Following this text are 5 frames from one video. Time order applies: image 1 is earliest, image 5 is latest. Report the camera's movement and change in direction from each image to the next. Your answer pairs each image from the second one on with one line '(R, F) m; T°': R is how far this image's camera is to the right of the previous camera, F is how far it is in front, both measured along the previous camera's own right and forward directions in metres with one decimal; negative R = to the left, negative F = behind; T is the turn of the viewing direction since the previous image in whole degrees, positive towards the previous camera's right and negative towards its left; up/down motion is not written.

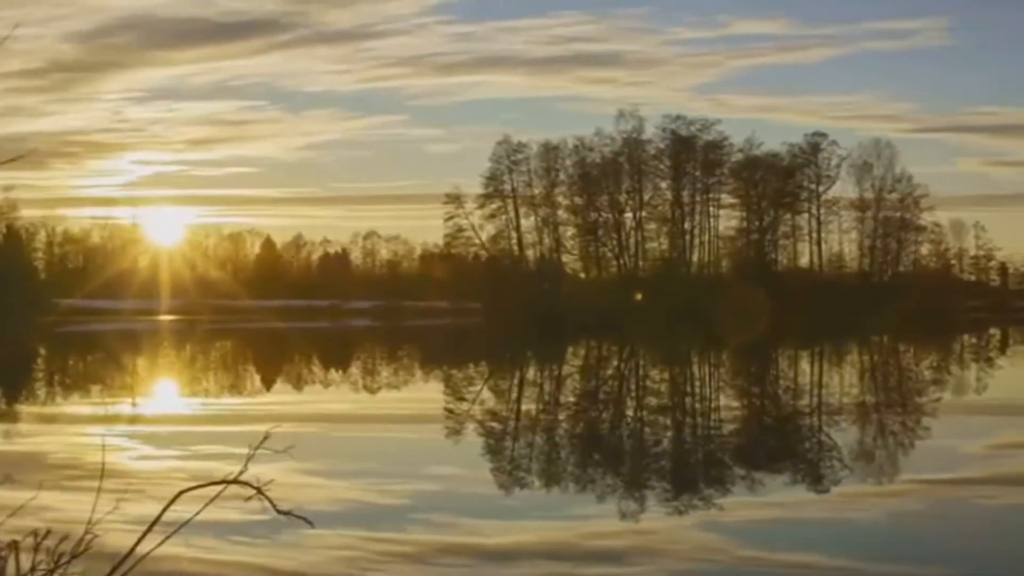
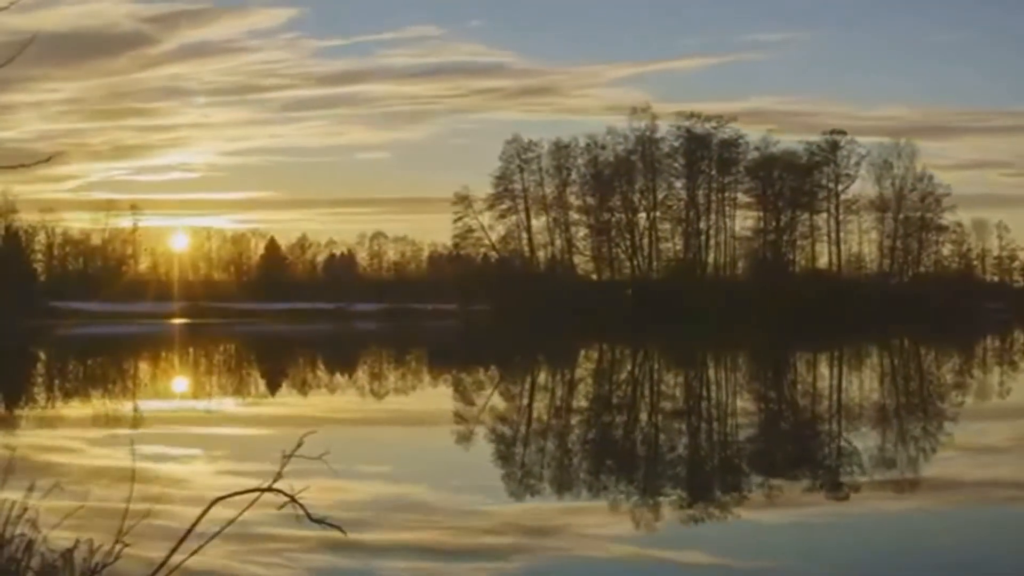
(+0.1, +0.8) m; -1°
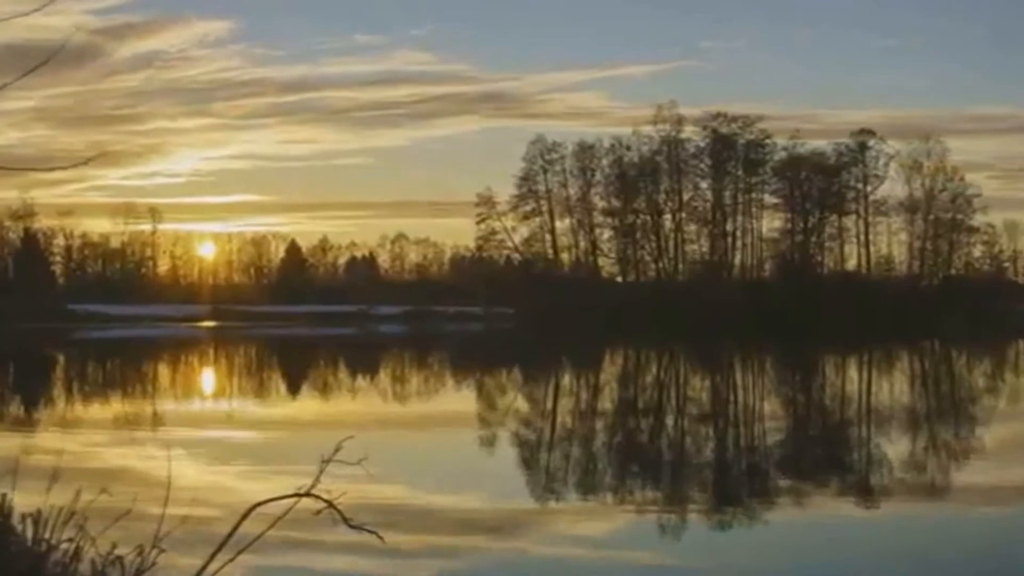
(+0.1, +0.4) m; -1°
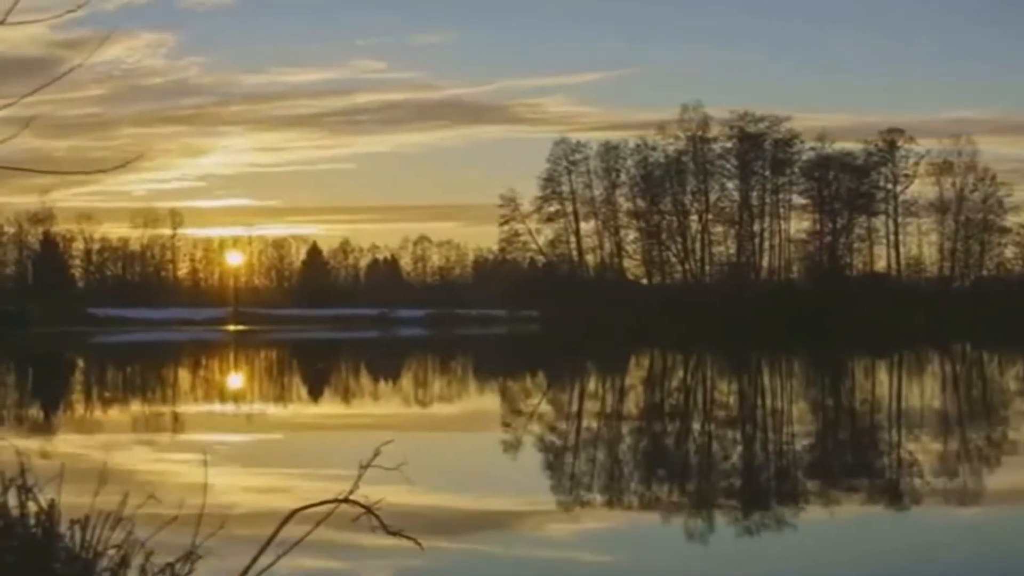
(0.0, +0.4) m; -1°
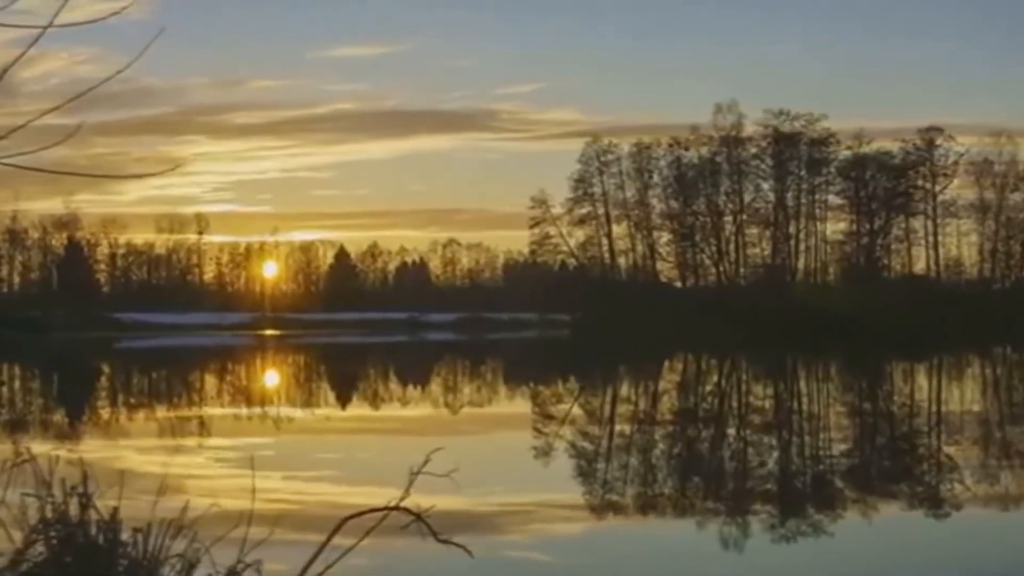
(0.0, +0.5) m; -1°
